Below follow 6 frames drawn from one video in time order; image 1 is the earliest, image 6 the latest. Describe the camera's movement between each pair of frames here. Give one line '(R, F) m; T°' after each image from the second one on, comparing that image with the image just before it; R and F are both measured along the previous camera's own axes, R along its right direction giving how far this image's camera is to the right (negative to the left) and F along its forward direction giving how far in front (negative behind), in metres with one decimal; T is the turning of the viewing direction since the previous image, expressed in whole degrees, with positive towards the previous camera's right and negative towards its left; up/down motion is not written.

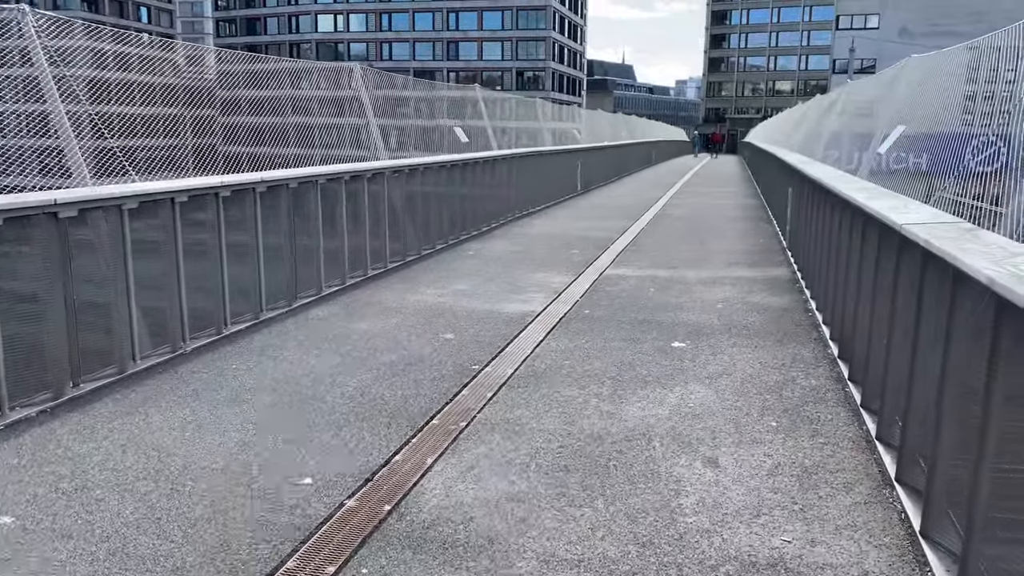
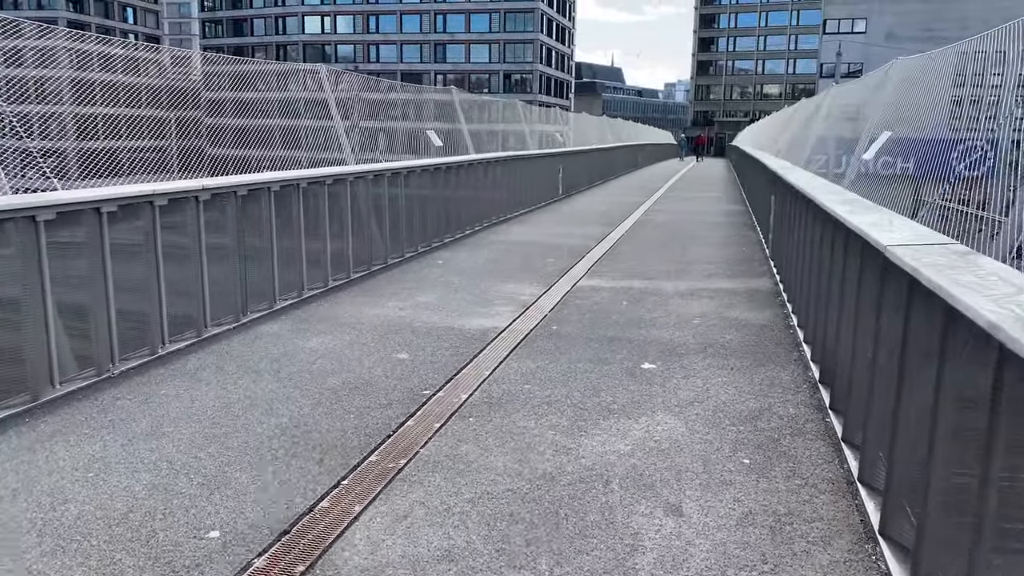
(+0.2, +0.4) m; +1°
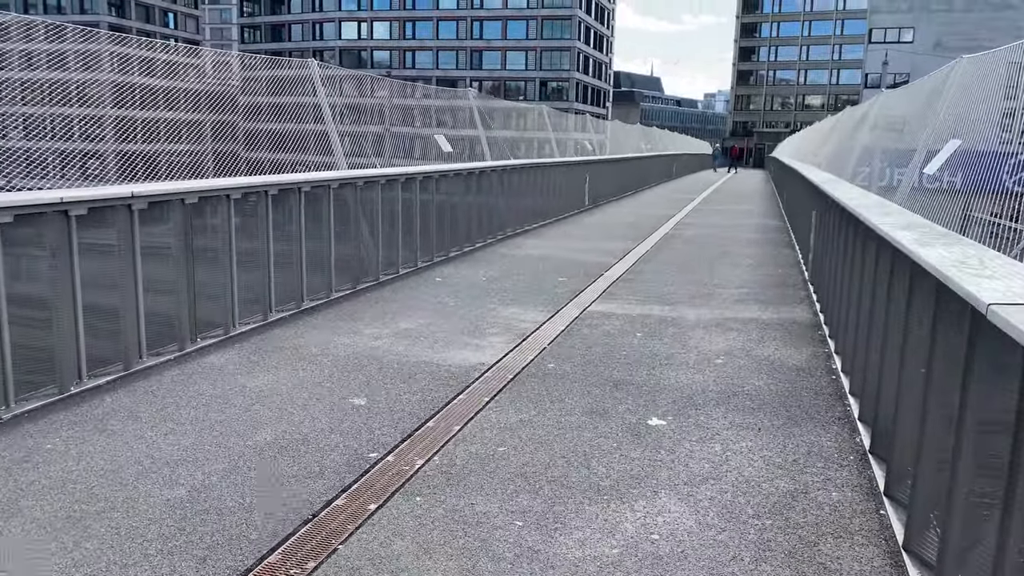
(+0.3, +1.1) m; -2°
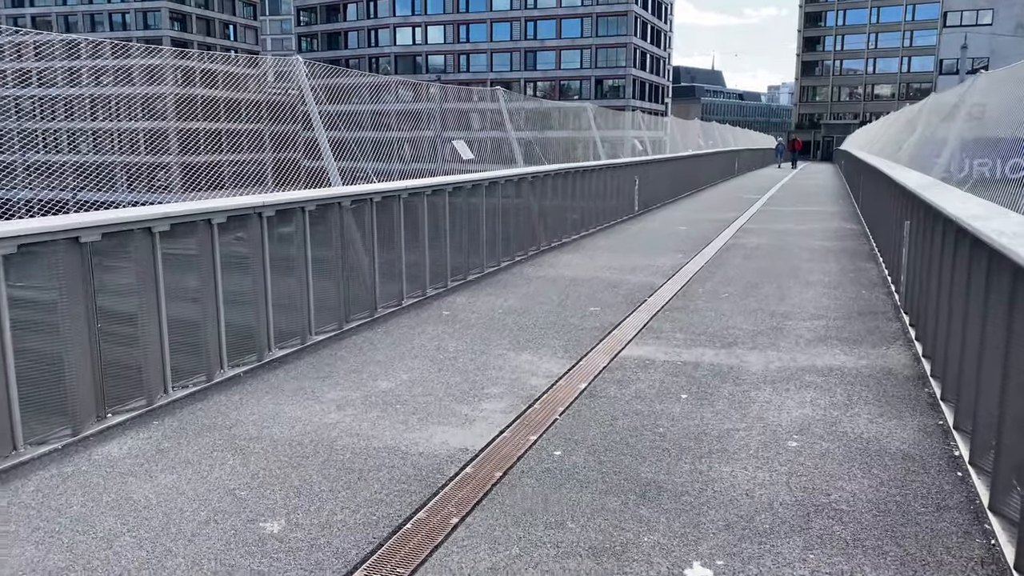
(+0.4, +1.6) m; -4°
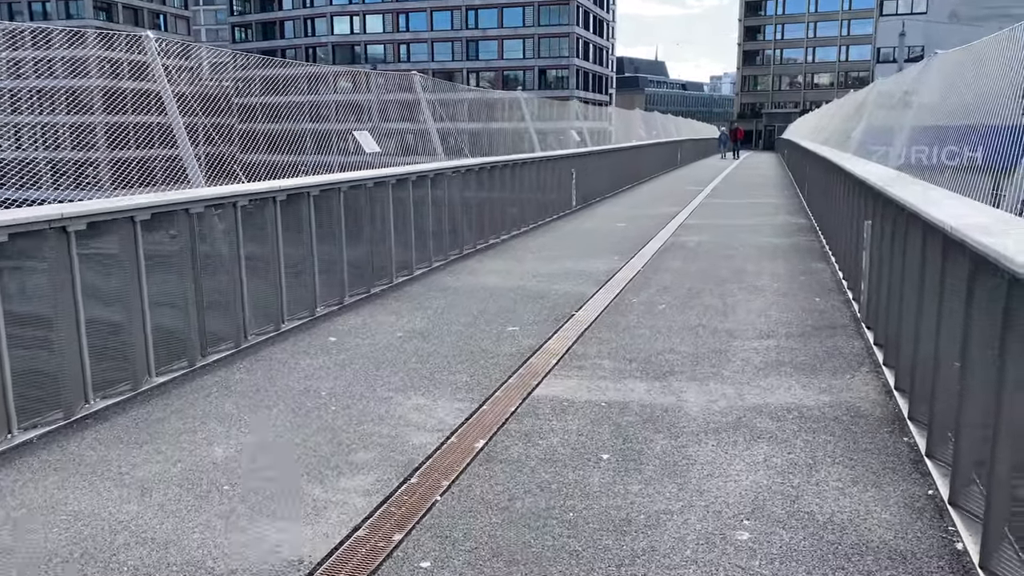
(+0.4, +1.2) m; +3°
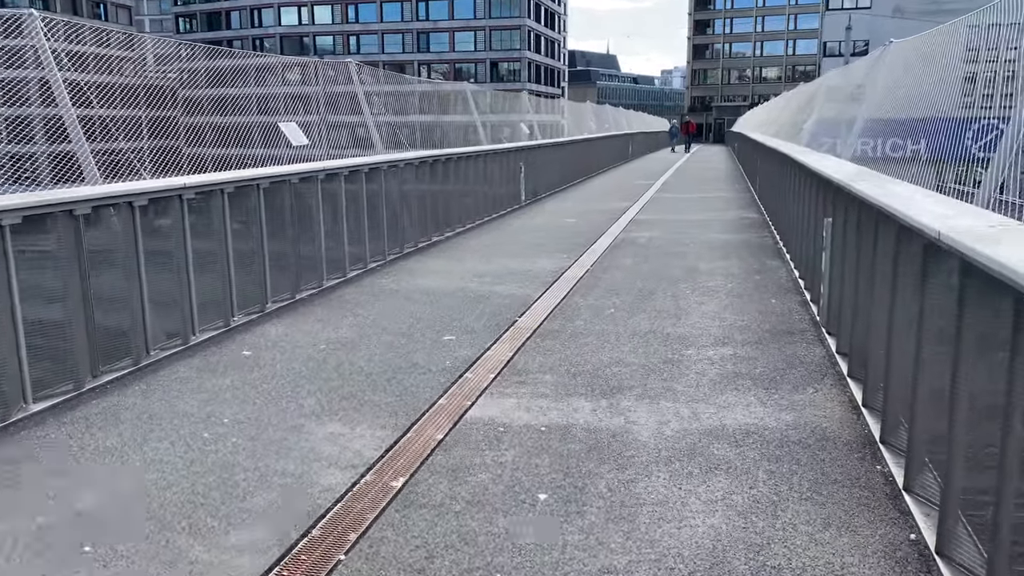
(+0.1, +0.6) m; +3°
